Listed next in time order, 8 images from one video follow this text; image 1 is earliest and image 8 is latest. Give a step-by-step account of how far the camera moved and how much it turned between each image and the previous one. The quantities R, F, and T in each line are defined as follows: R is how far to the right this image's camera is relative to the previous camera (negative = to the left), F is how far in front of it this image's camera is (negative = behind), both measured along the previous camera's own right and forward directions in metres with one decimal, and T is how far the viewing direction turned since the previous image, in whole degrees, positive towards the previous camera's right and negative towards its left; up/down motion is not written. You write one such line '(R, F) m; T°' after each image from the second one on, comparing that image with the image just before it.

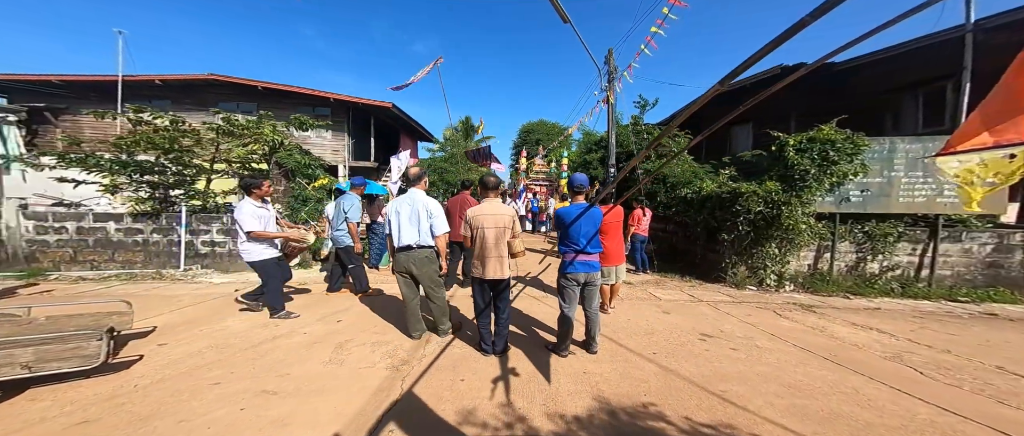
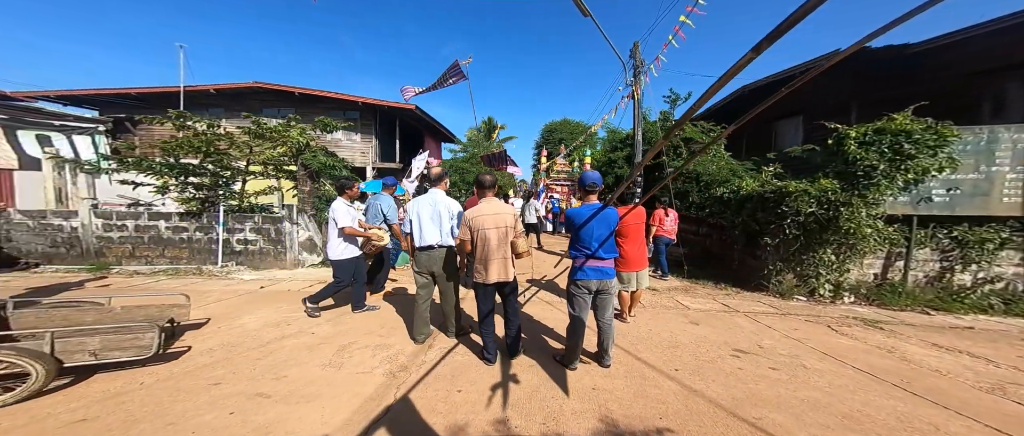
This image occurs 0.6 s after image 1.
(+0.2, +0.2) m; -6°
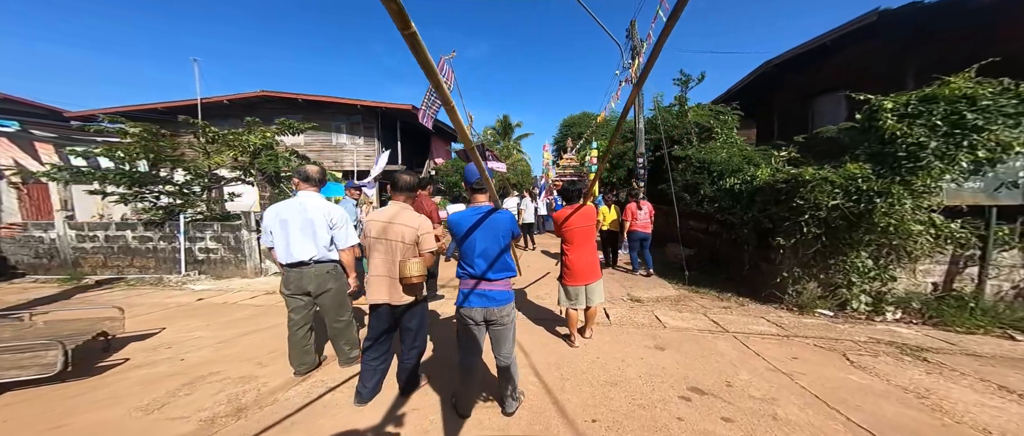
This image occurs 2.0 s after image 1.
(+1.2, +0.5) m; -6°
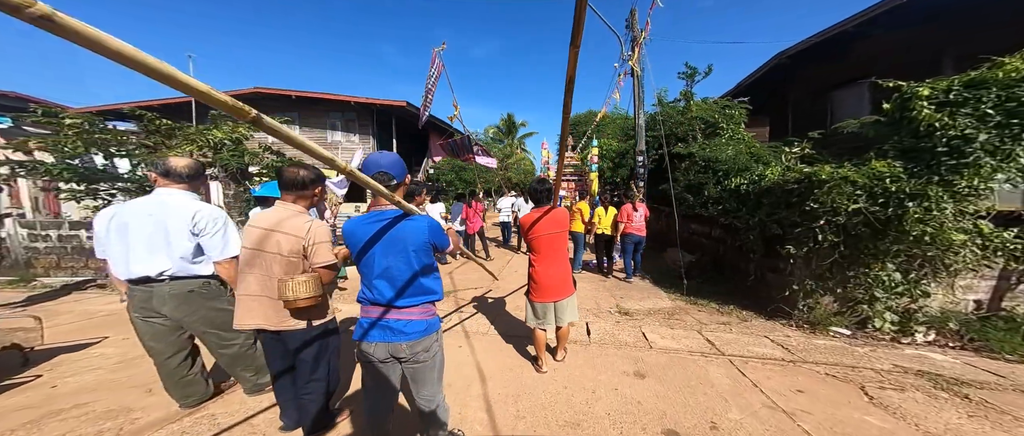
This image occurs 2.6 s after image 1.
(+0.5, +0.4) m; -2°
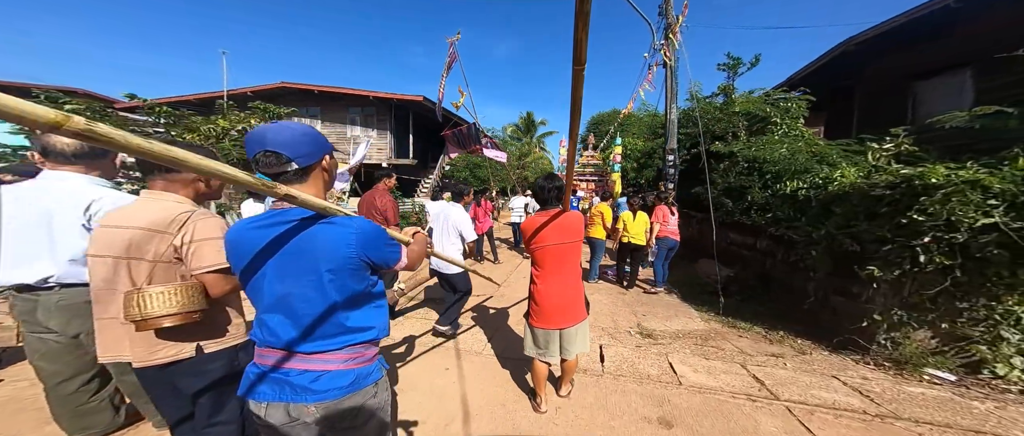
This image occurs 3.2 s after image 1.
(+0.2, +0.5) m; -4°
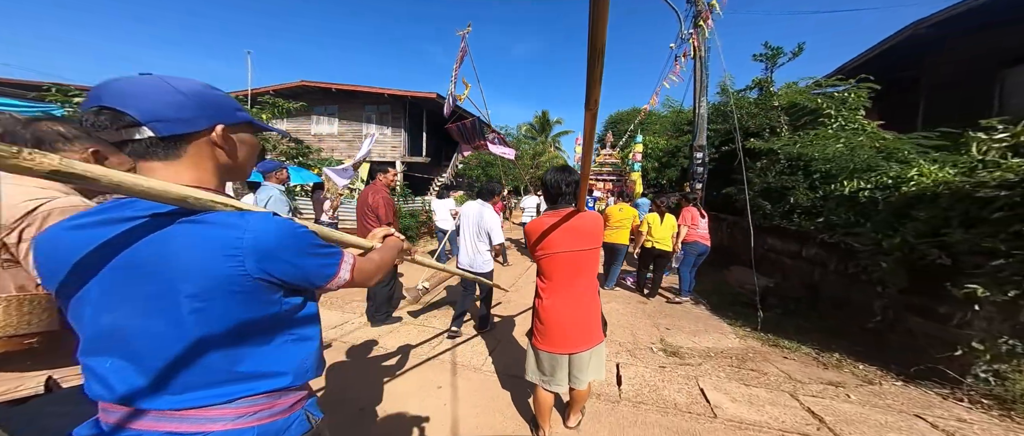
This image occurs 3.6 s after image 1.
(+0.1, +0.3) m; -3°
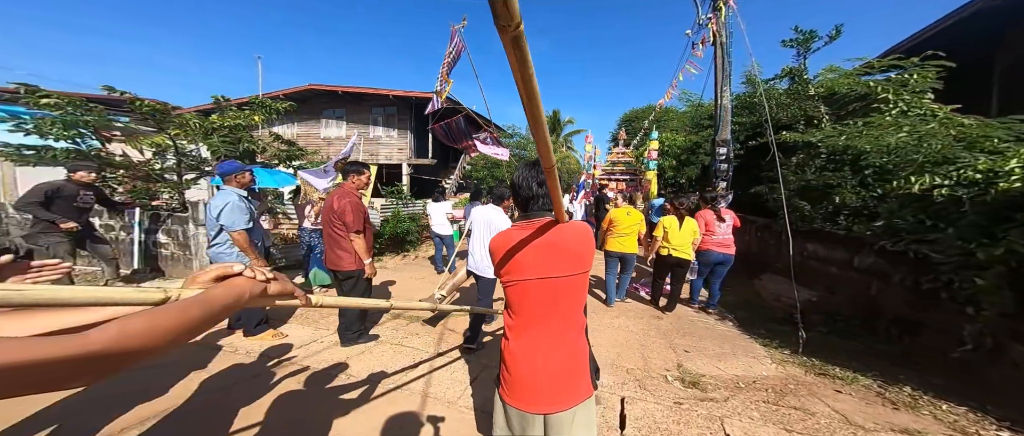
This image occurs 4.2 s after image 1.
(+0.3, +0.4) m; -3°
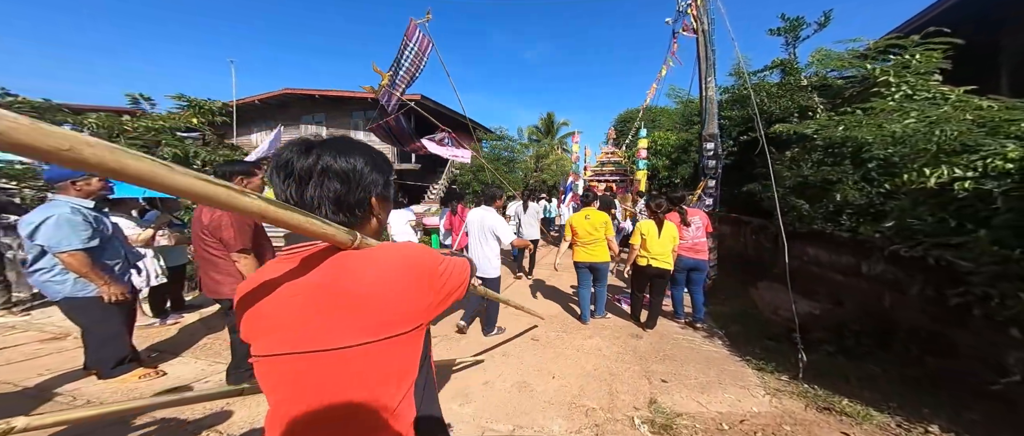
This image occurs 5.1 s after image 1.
(+0.6, +0.5) m; 0°
